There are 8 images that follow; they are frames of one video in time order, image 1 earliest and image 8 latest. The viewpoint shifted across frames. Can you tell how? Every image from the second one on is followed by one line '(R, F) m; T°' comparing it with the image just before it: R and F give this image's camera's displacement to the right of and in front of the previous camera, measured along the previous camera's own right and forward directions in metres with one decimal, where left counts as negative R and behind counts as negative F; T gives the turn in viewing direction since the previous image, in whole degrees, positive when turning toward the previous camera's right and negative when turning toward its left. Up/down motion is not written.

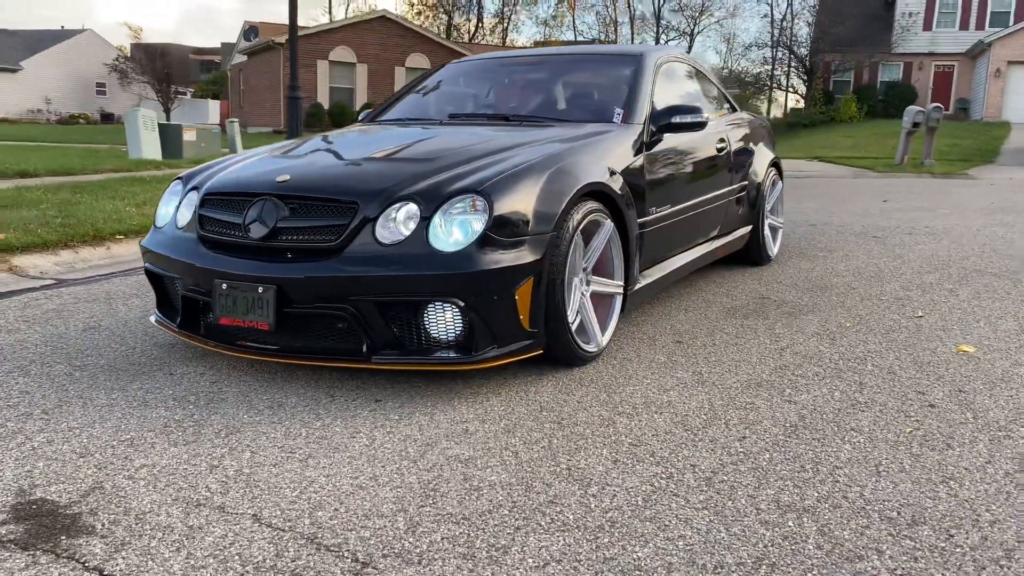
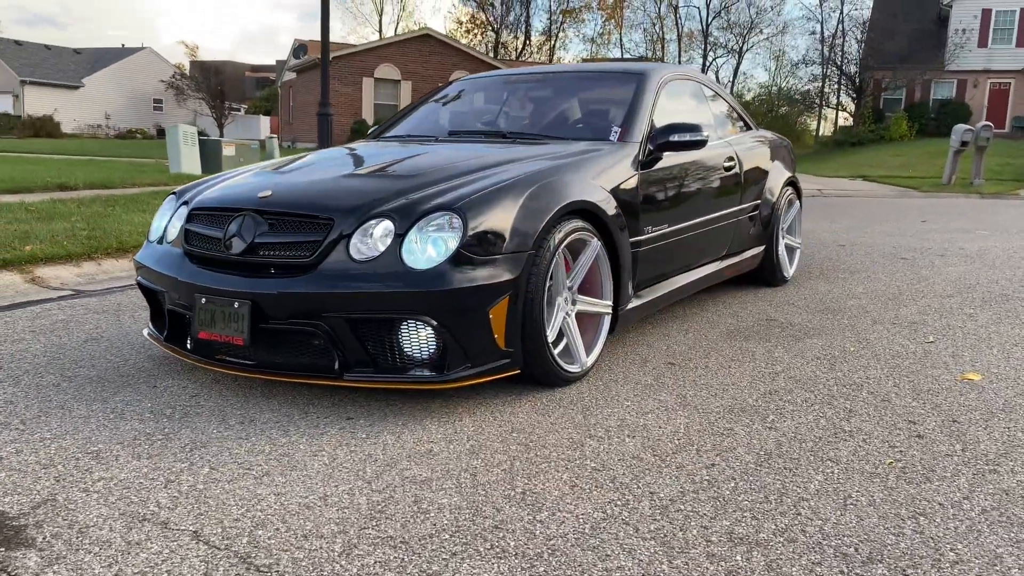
(+0.3, 0.0) m; -3°
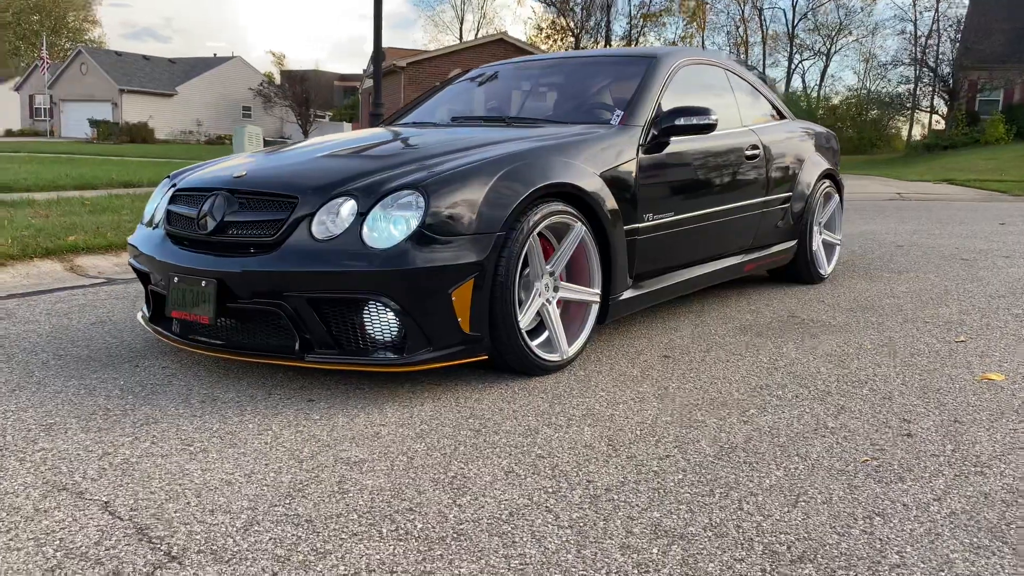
(+0.4, +0.1) m; -5°
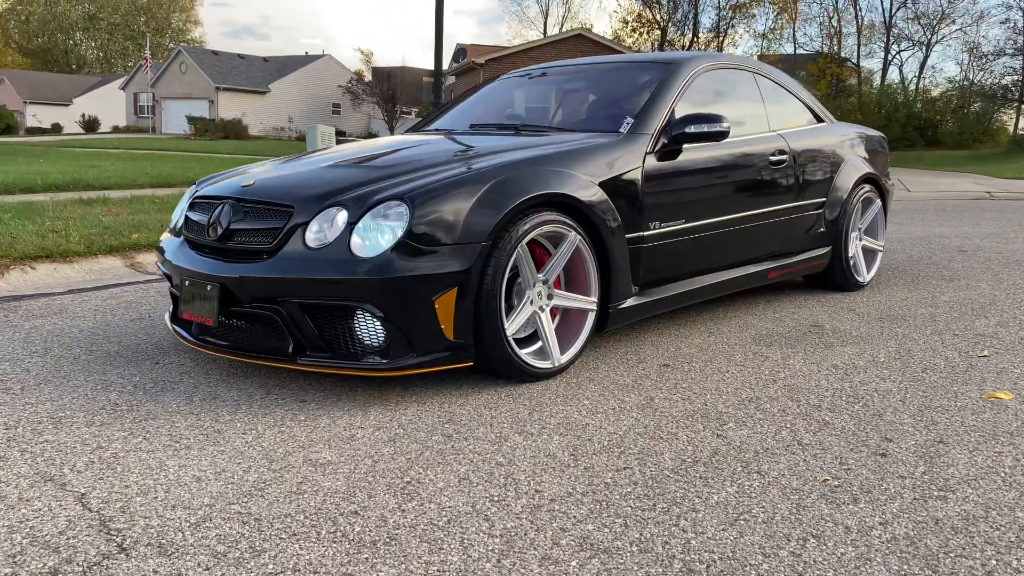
(+0.4, 0.0) m; -6°
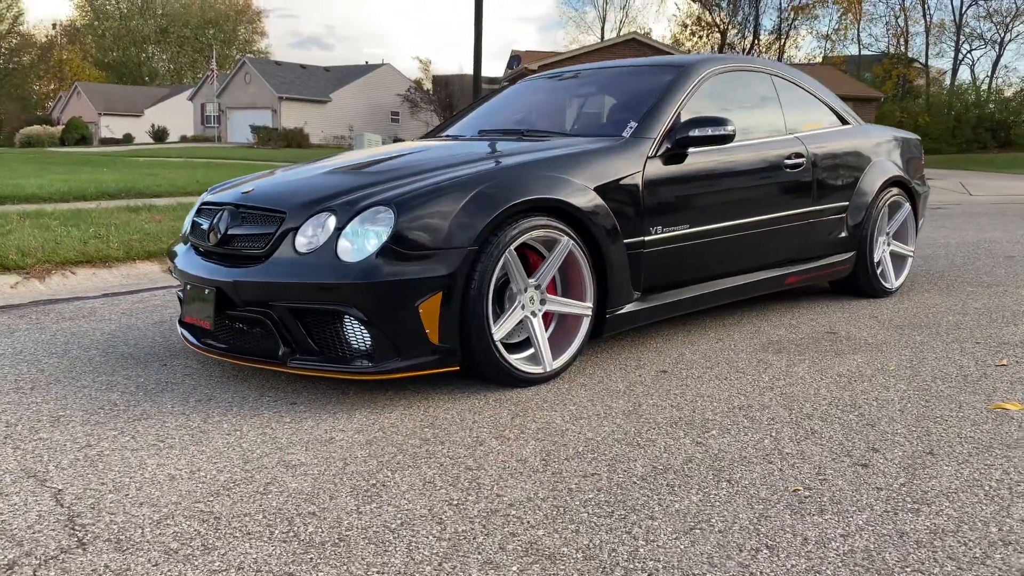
(+0.3, 0.0) m; -4°
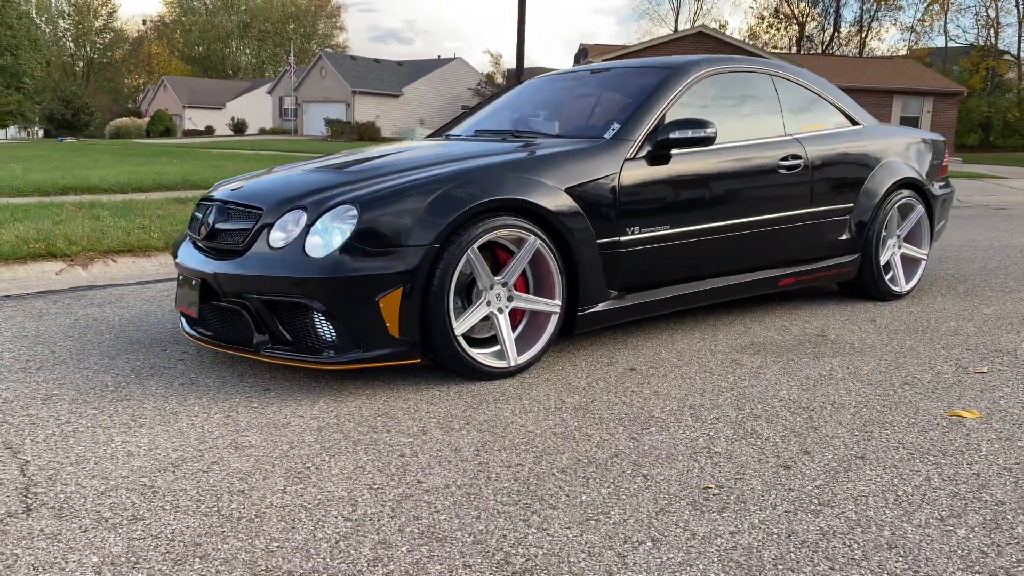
(+0.4, -0.1) m; -5°
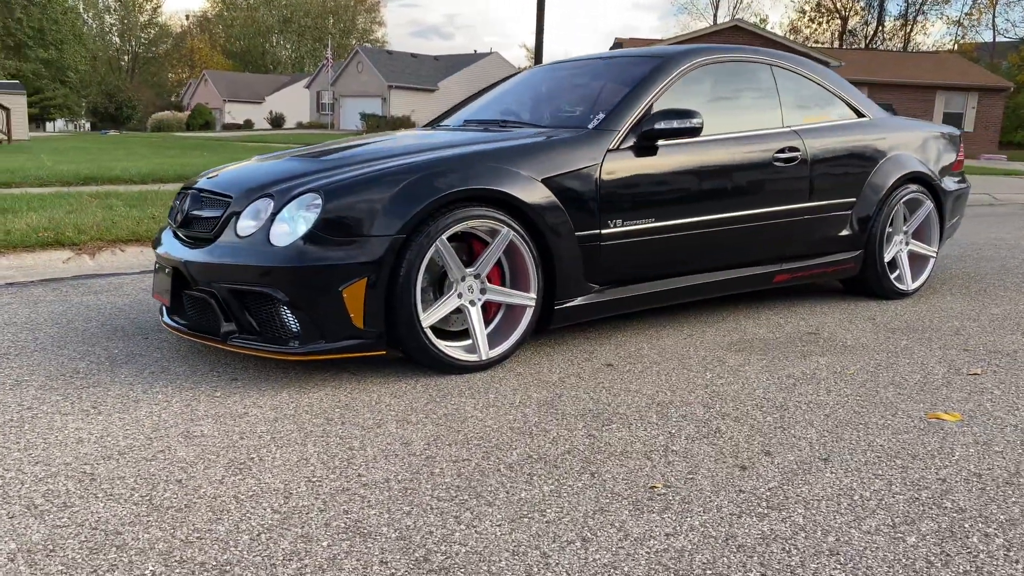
(+0.3, +0.1) m; -2°
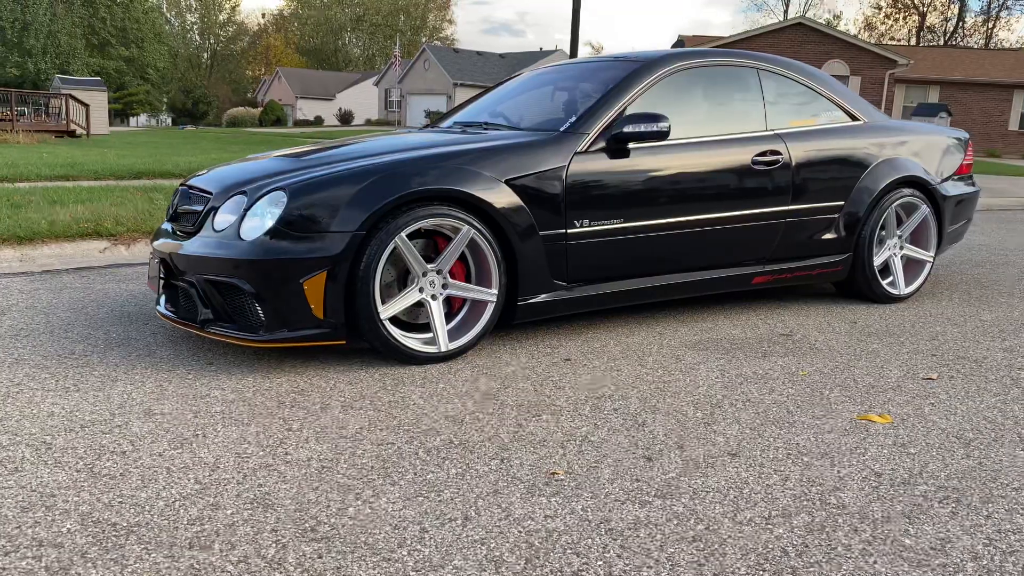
(+0.4, -0.1) m; -4°
